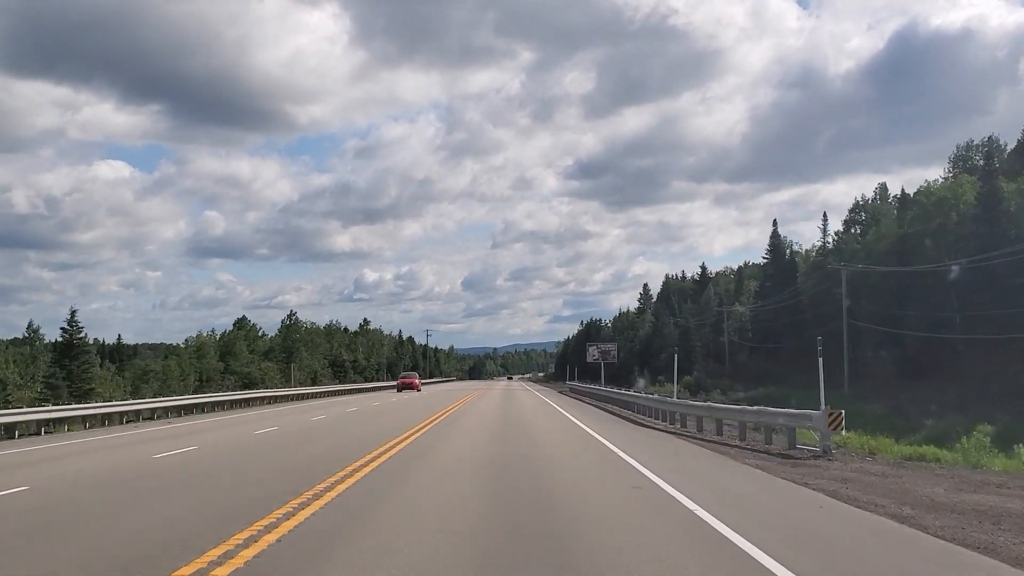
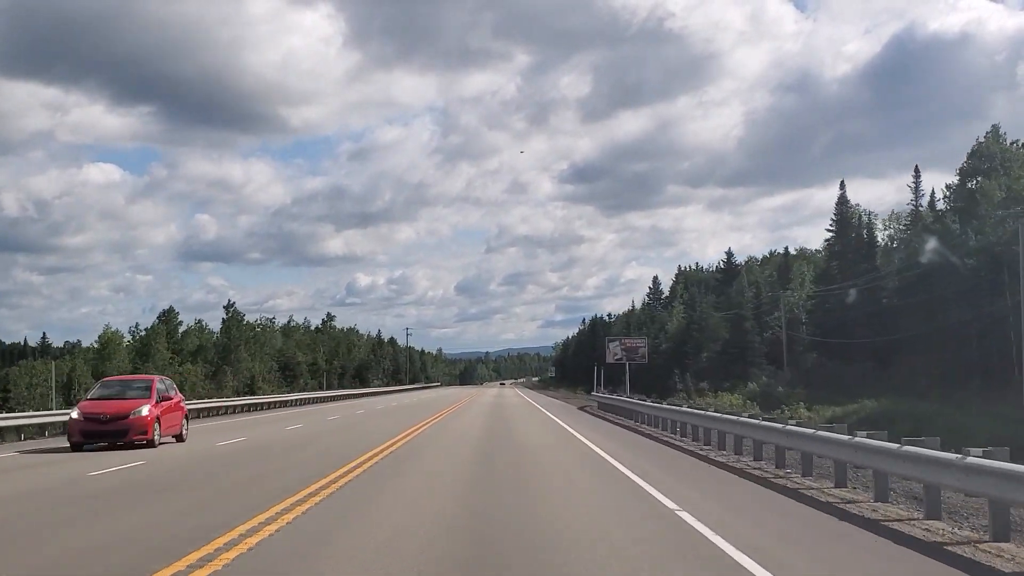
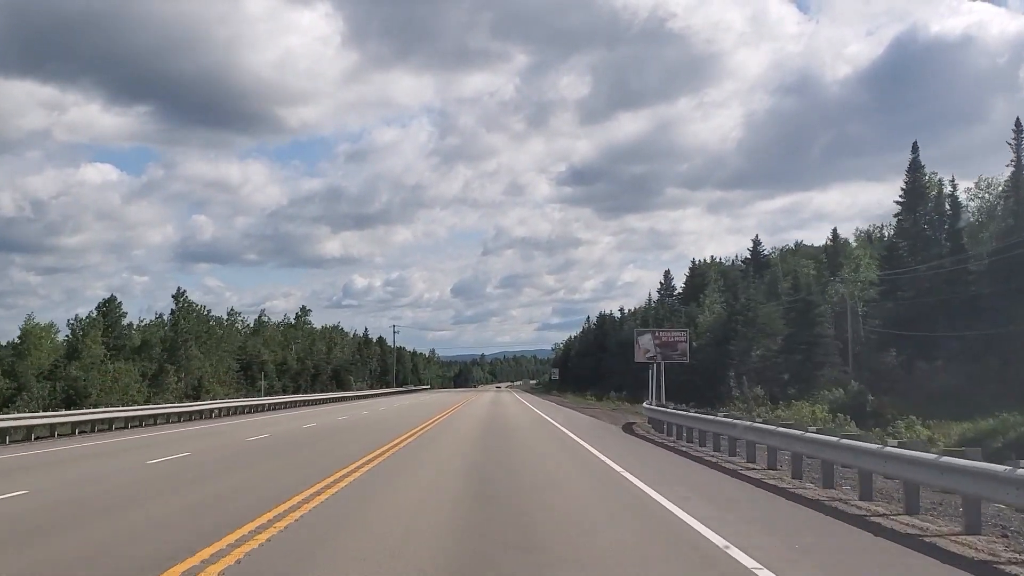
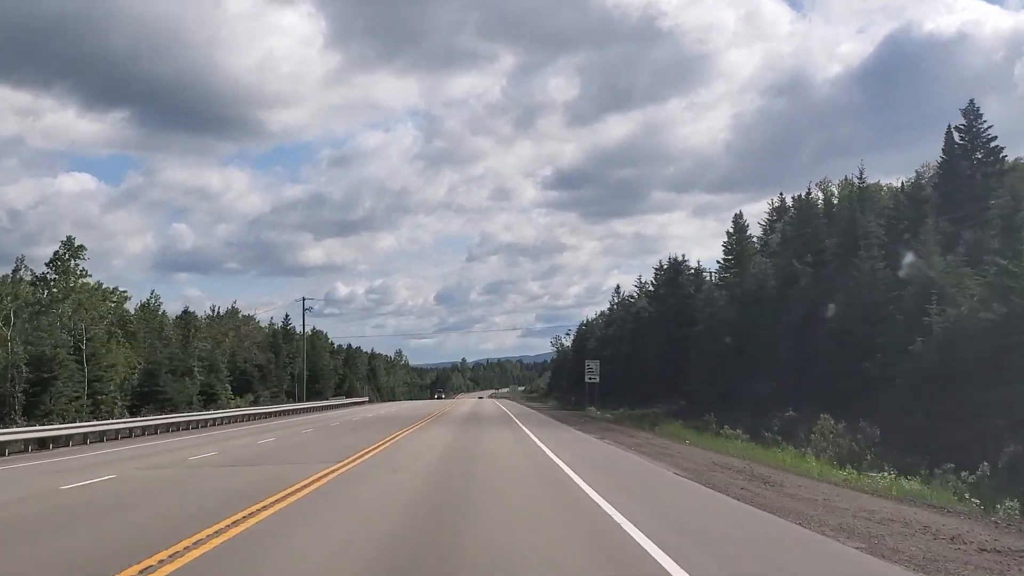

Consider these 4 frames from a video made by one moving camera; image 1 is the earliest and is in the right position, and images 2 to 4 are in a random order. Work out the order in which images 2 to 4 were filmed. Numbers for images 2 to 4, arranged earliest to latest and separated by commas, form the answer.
2, 3, 4
